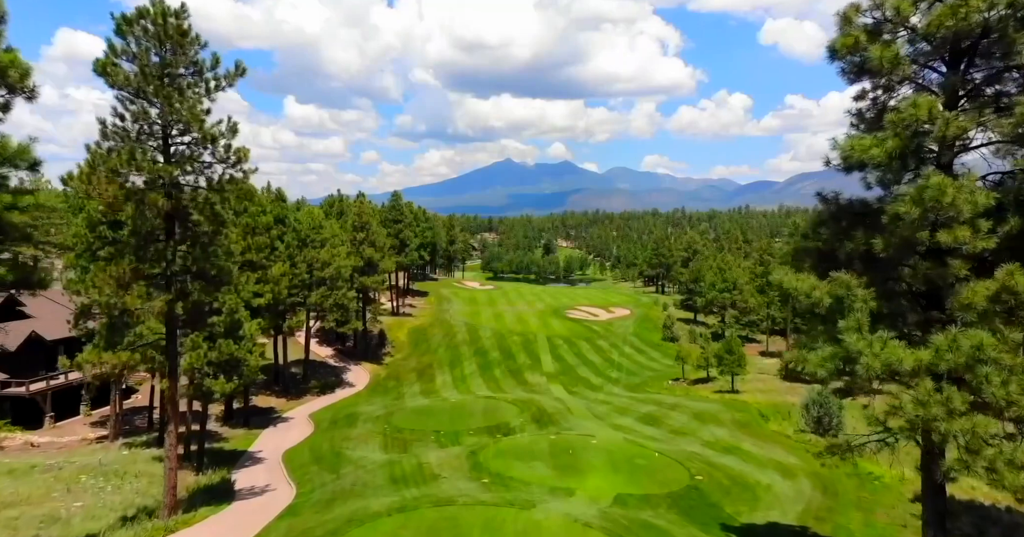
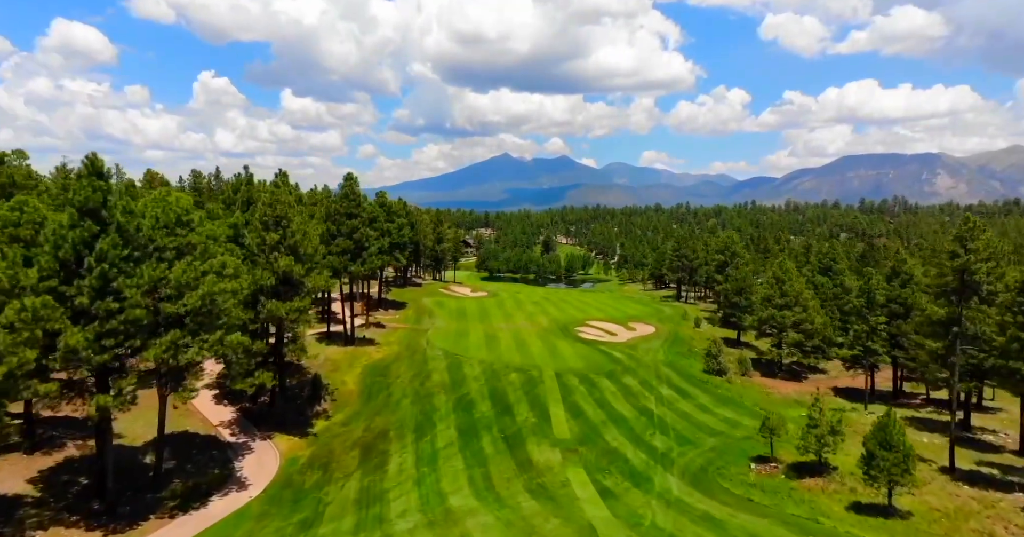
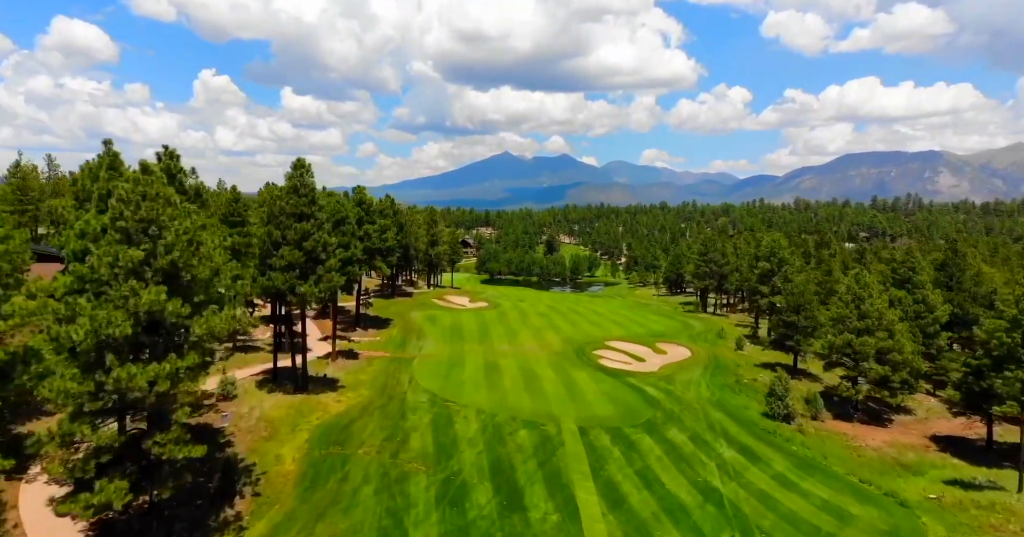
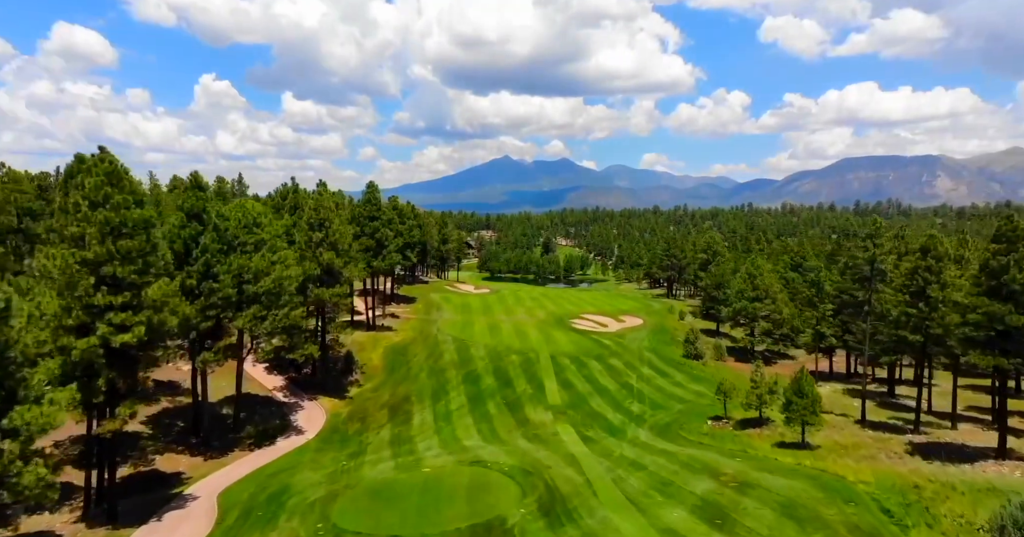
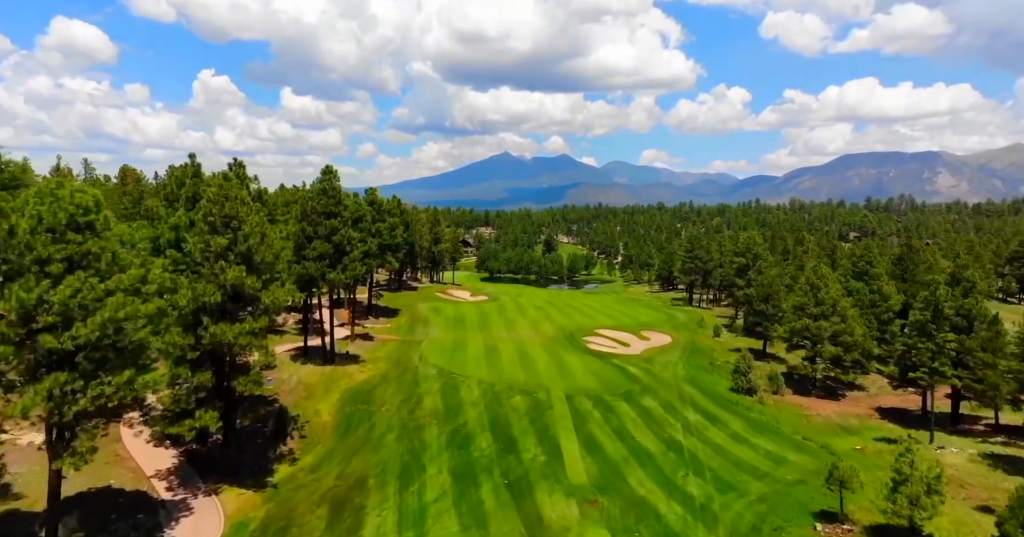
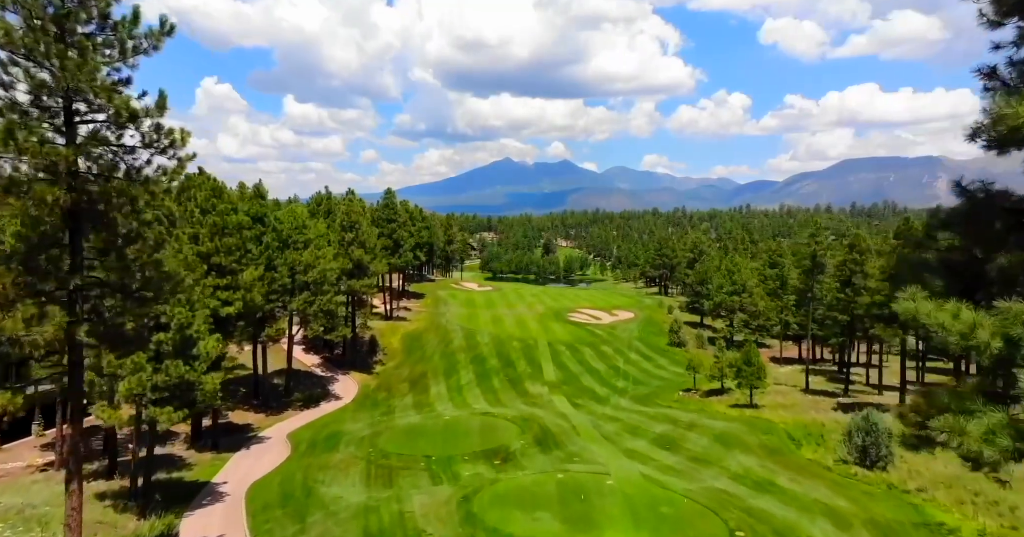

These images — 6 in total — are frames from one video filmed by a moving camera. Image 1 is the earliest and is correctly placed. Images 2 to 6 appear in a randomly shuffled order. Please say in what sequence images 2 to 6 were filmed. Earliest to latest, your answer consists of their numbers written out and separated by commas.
6, 4, 2, 5, 3
